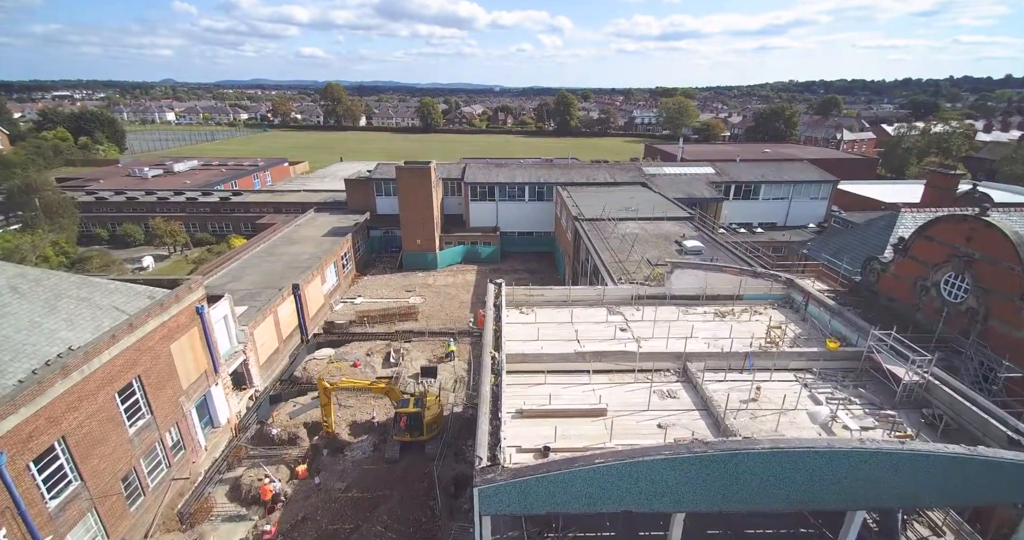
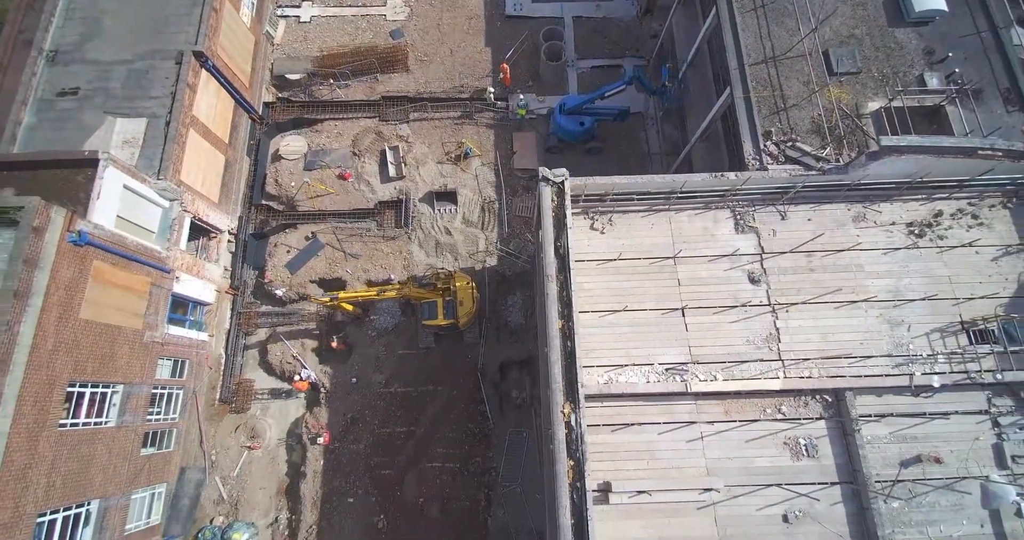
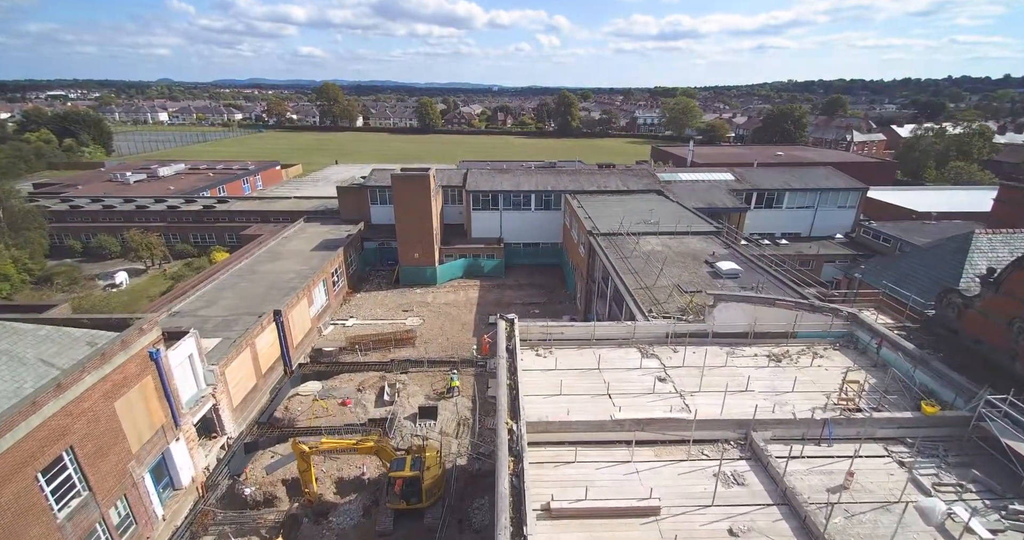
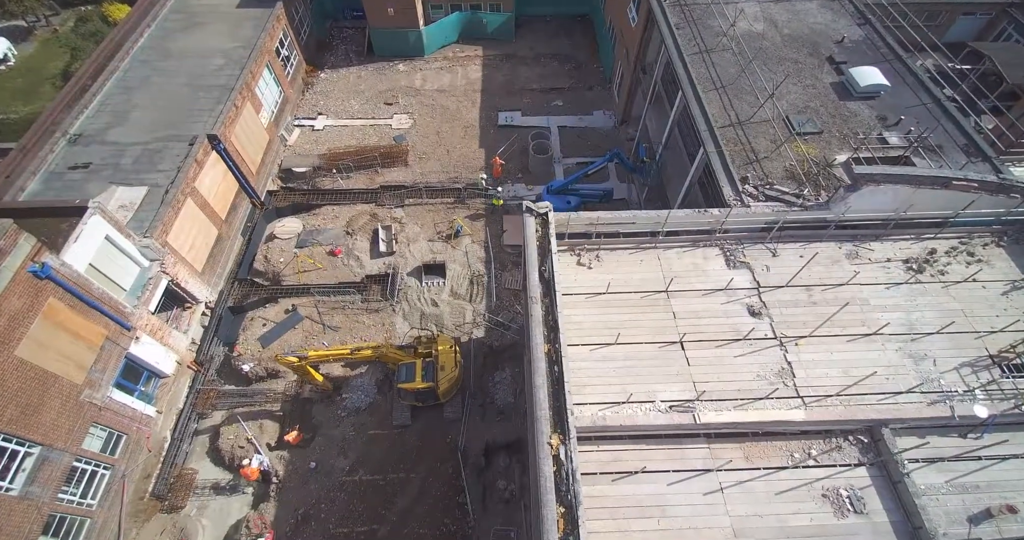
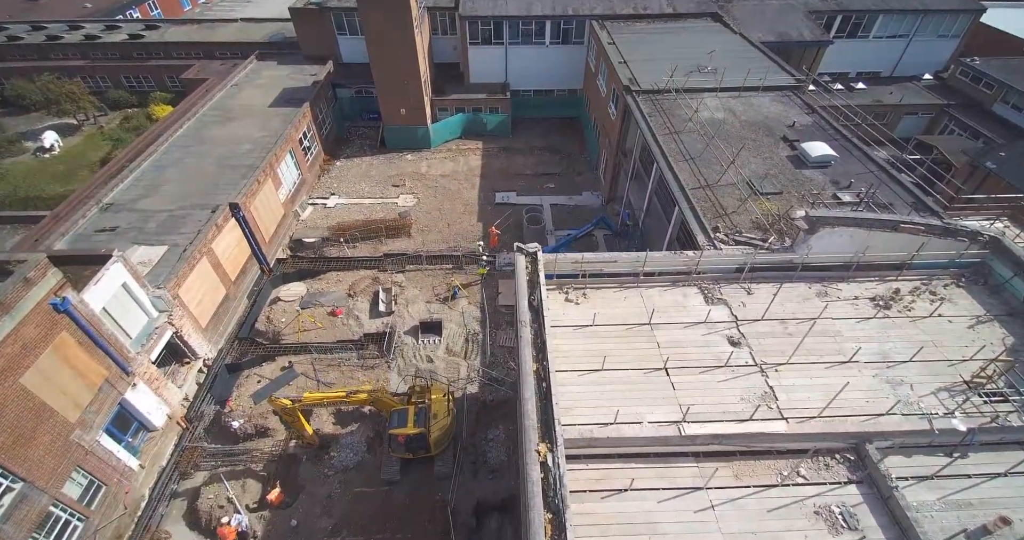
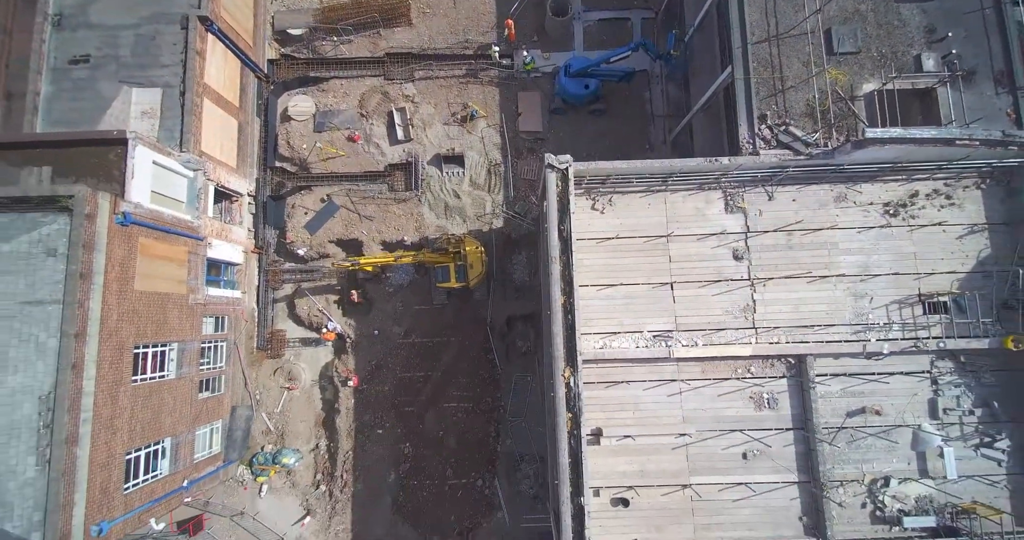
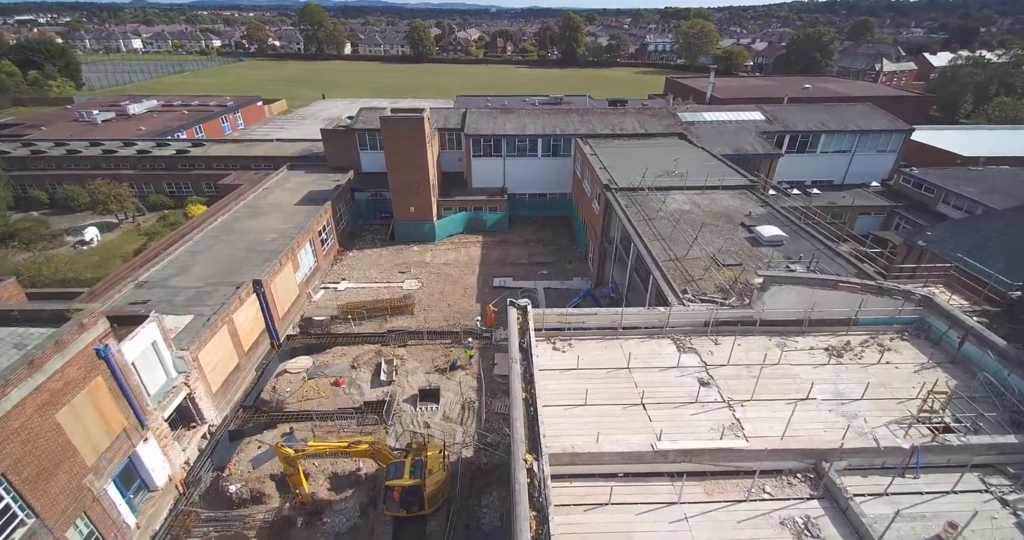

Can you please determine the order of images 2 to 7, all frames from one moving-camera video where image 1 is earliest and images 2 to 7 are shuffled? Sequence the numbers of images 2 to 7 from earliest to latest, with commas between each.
3, 7, 5, 4, 2, 6
